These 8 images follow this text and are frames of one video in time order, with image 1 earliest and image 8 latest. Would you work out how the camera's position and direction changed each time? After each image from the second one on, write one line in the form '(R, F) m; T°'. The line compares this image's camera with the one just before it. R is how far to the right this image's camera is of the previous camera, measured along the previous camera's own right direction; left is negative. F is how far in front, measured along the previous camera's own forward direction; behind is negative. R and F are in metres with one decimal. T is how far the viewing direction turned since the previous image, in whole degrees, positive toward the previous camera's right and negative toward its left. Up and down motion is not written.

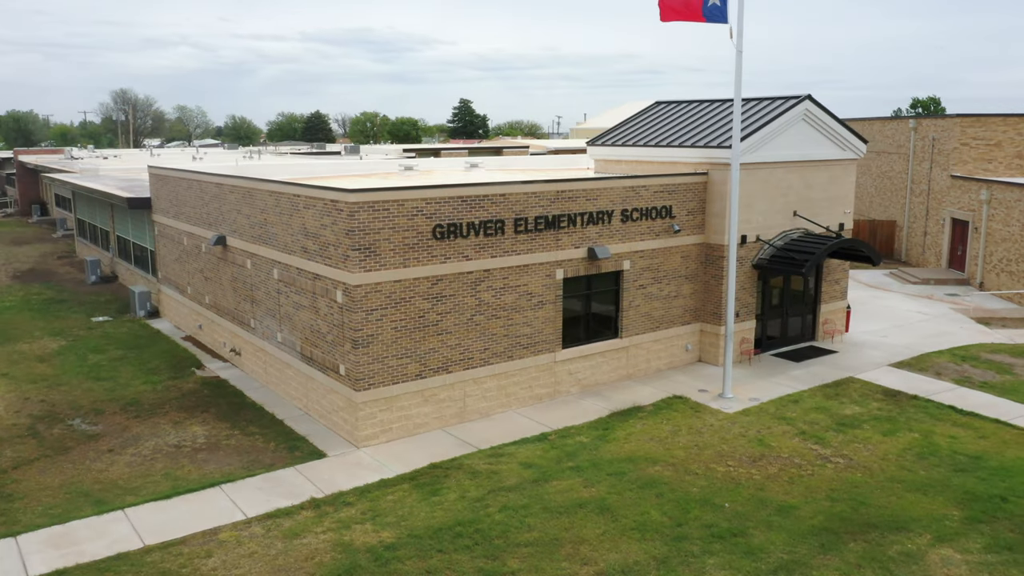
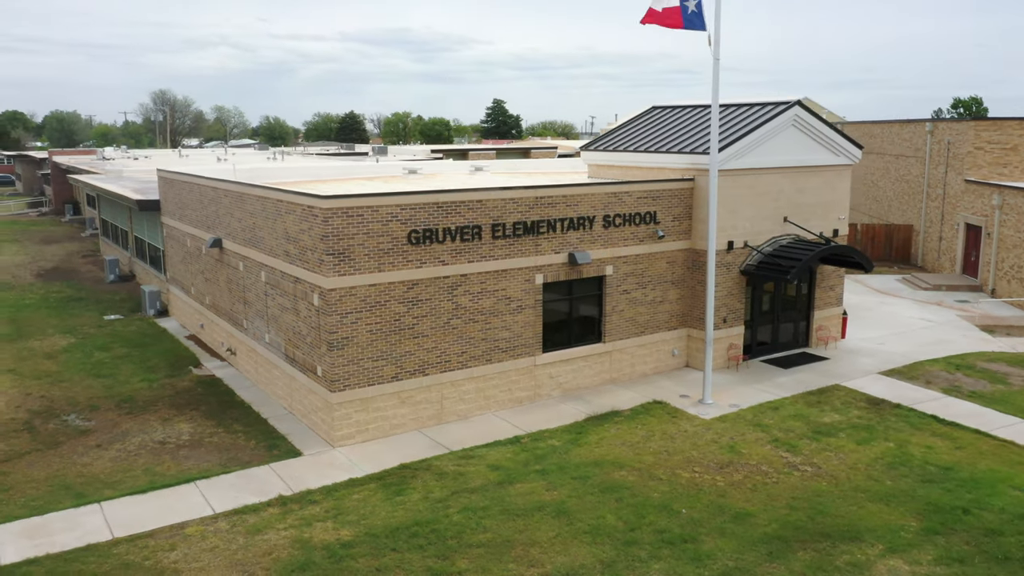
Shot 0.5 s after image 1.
(+1.1, -0.2) m; -3°
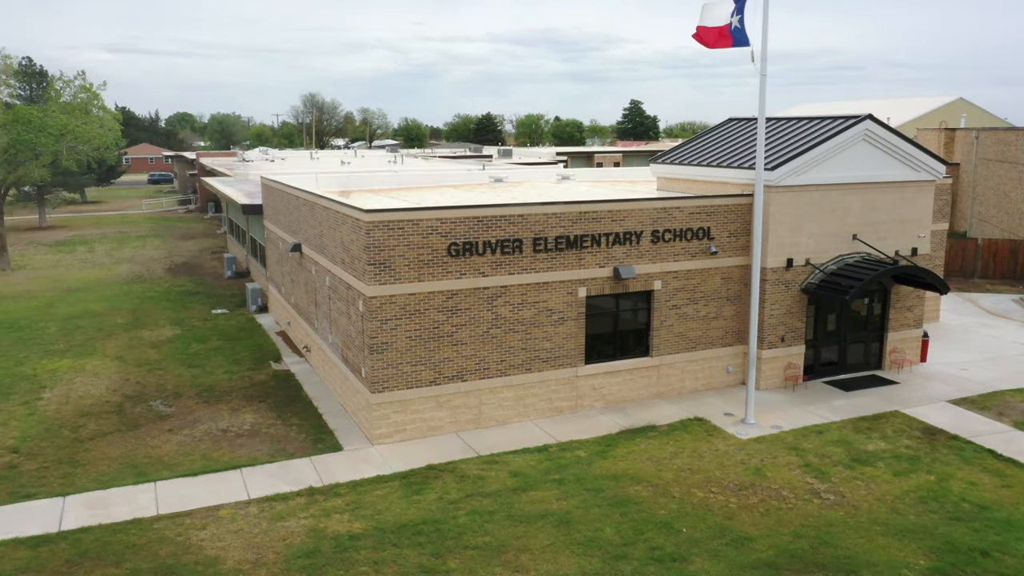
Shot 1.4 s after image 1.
(+1.9, -0.4) m; -9°
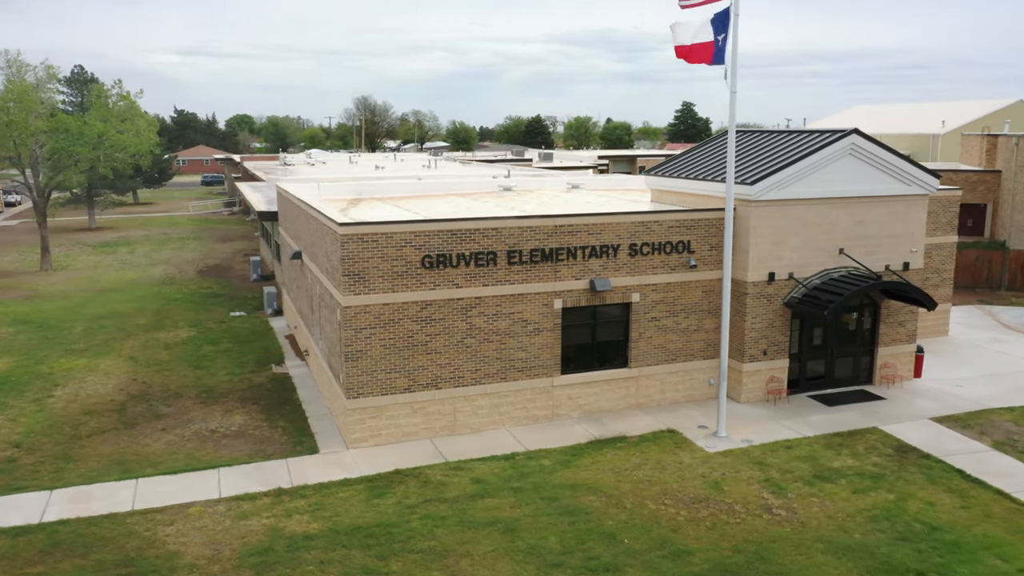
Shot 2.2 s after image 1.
(+1.6, -0.4) m; -4°
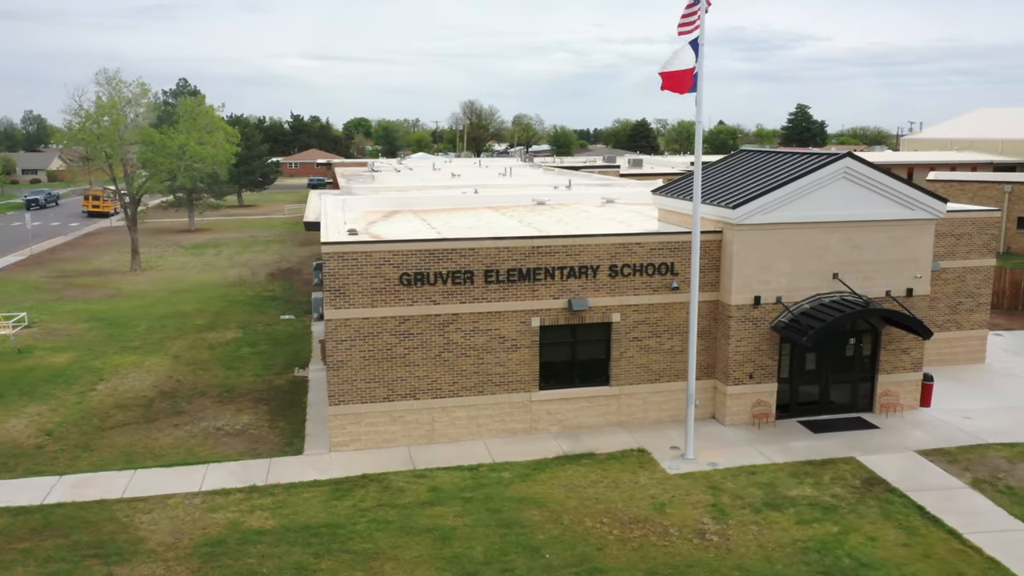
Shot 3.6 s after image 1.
(+2.9, -0.5) m; -8°
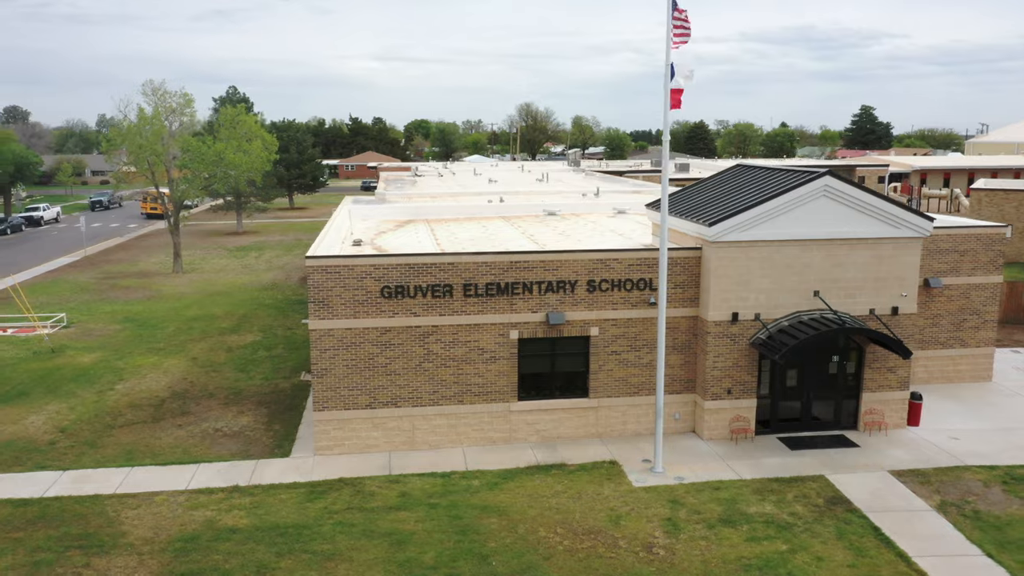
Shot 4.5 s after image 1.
(+1.8, -0.5) m; -4°
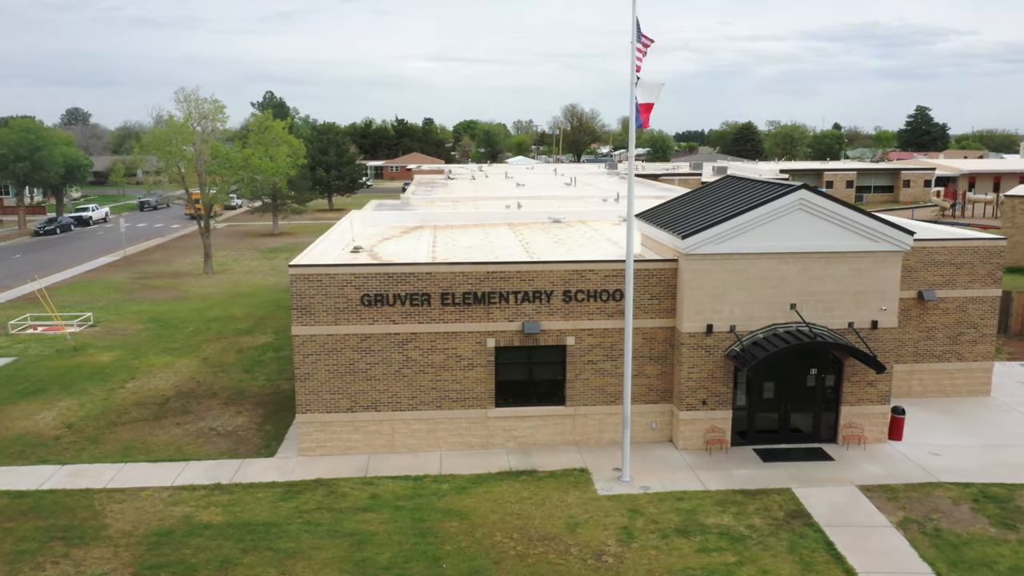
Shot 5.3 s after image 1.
(+1.7, -0.4) m; -4°
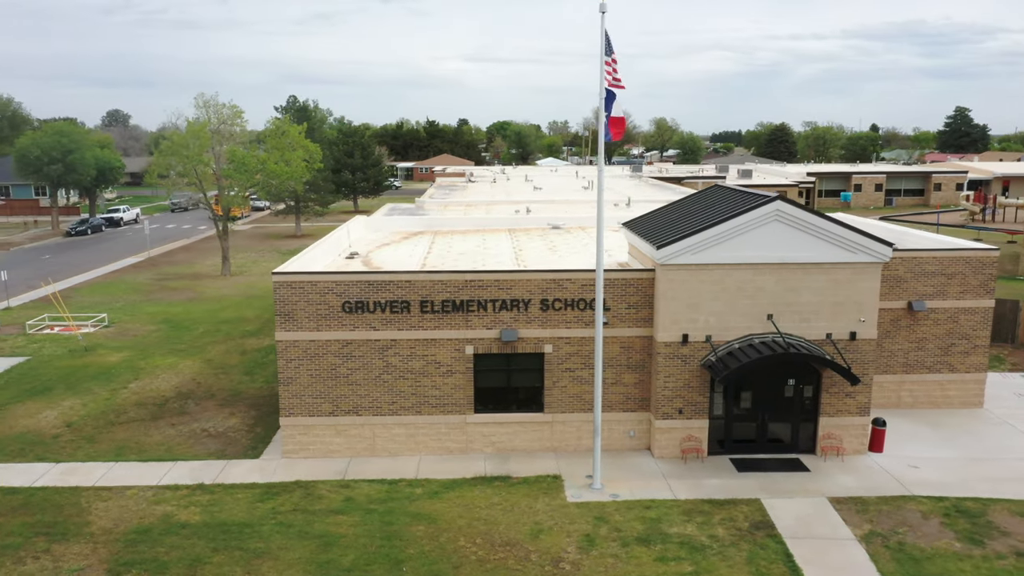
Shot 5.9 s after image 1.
(+1.3, -0.3) m; -3°
